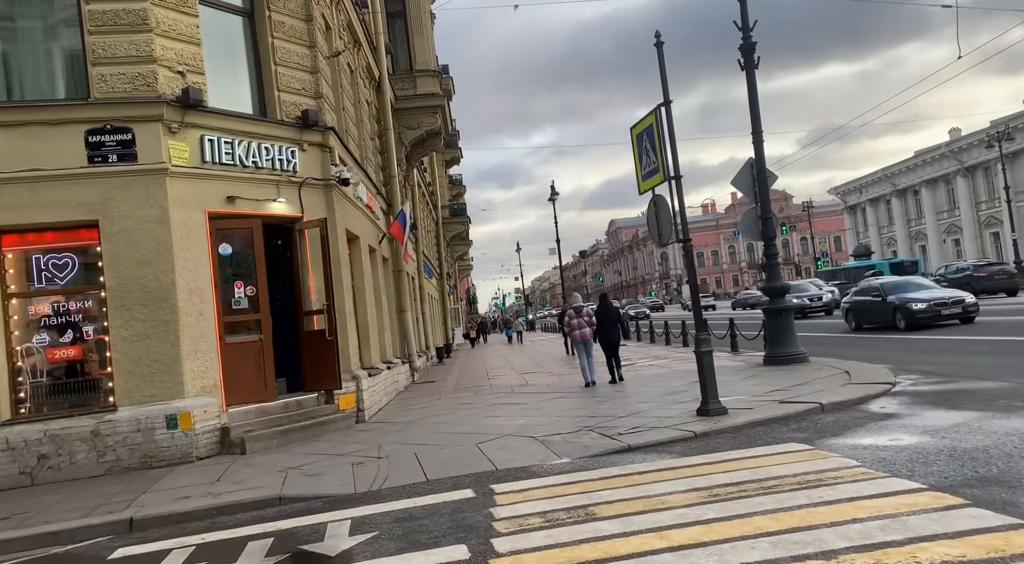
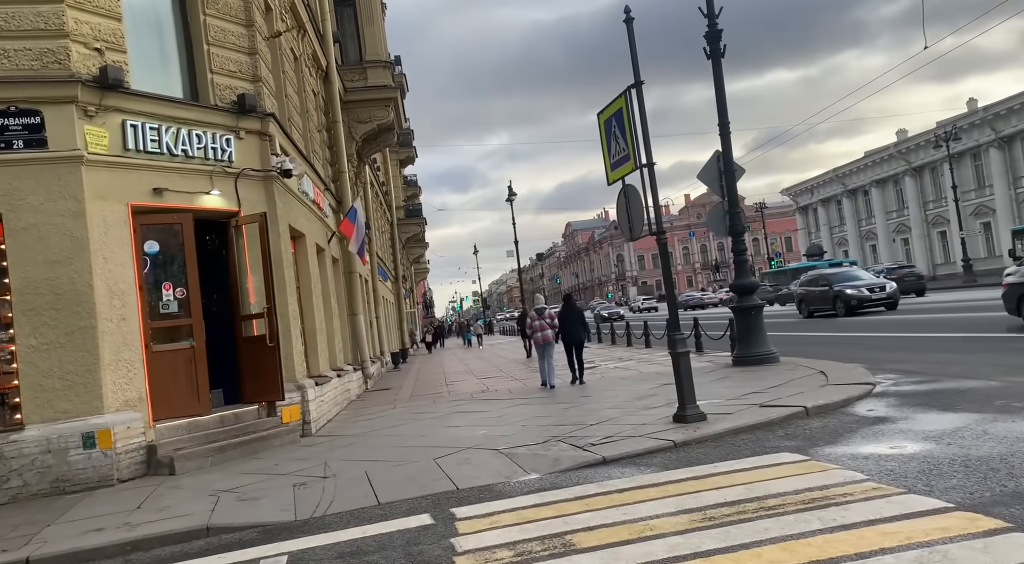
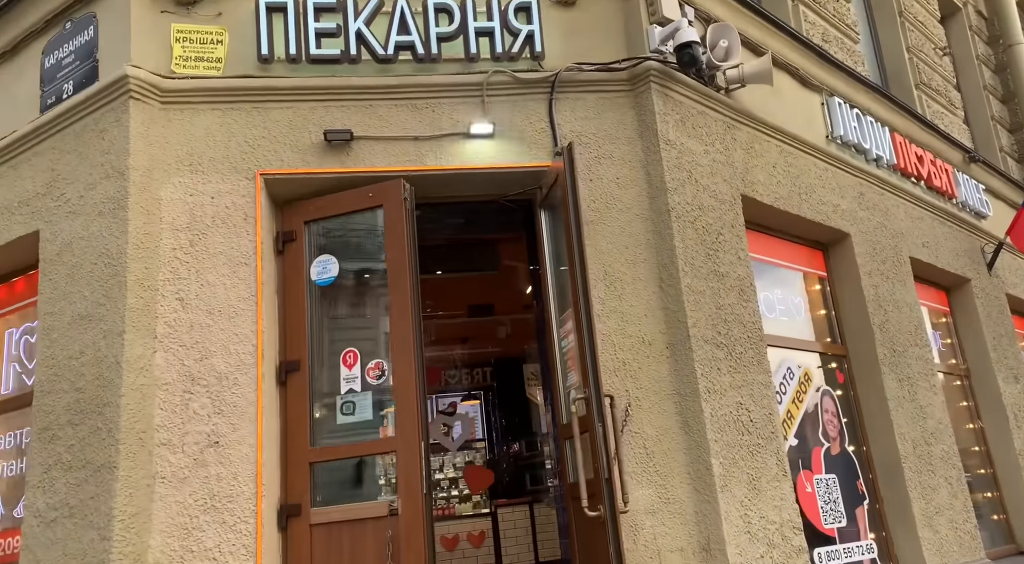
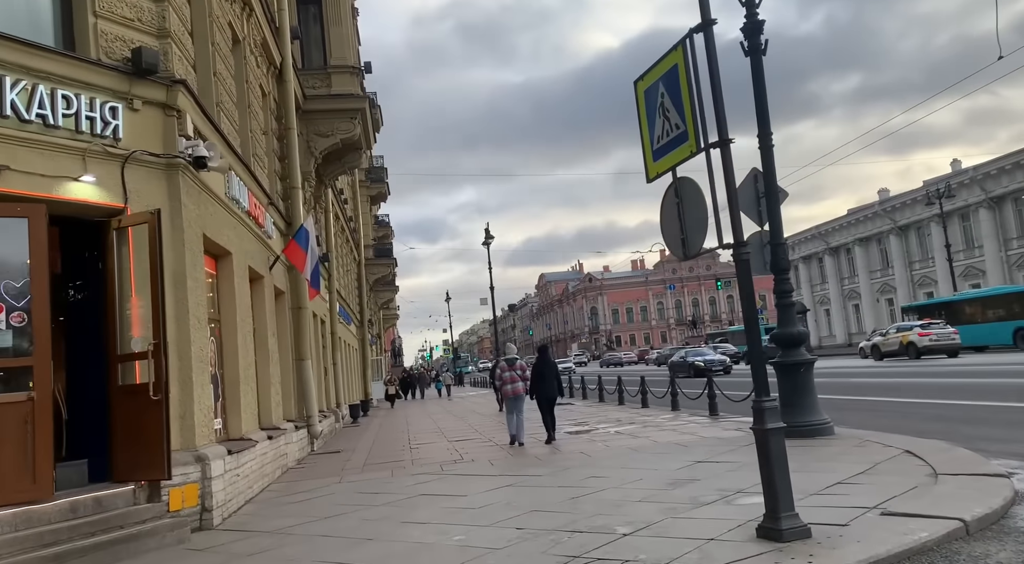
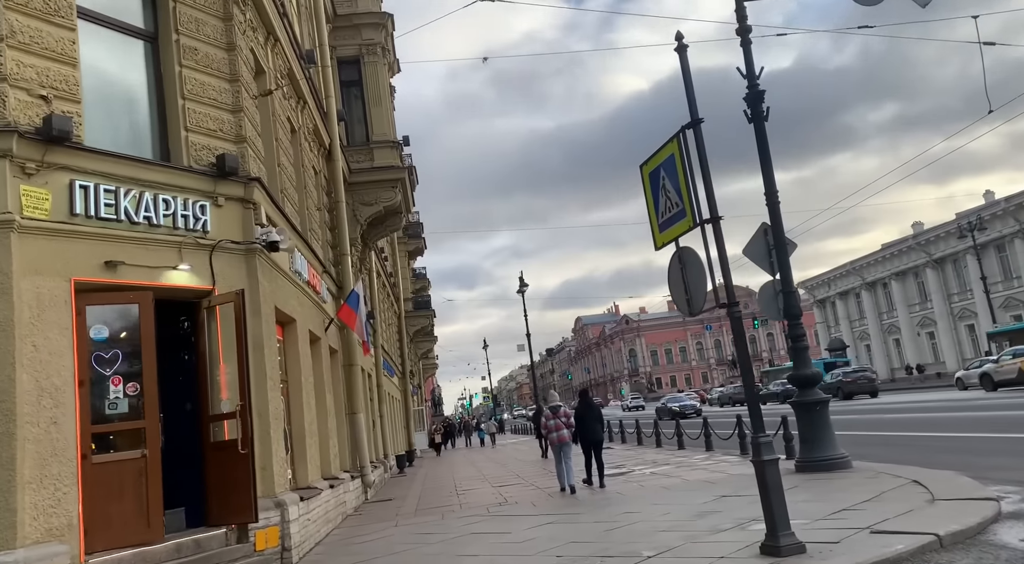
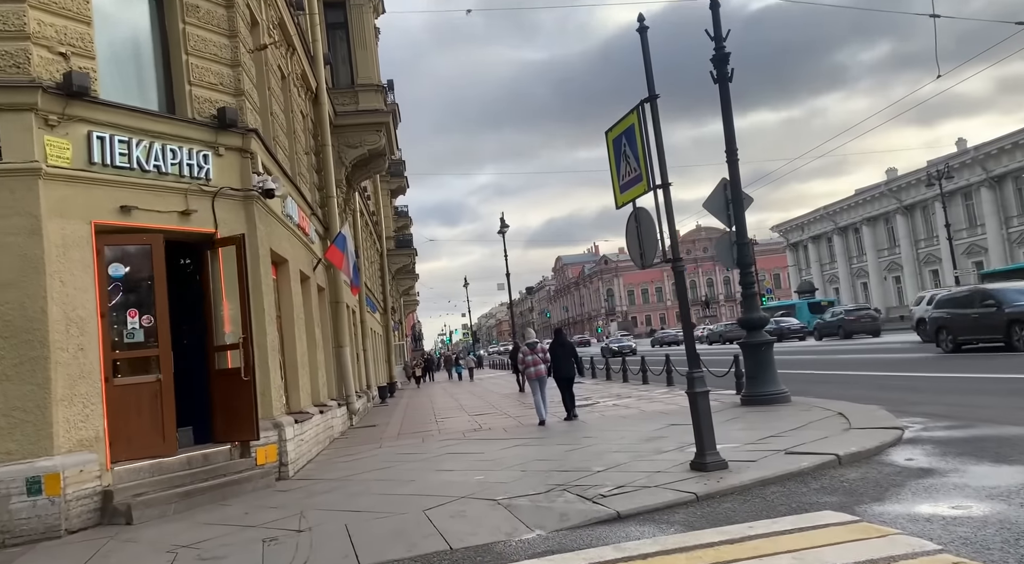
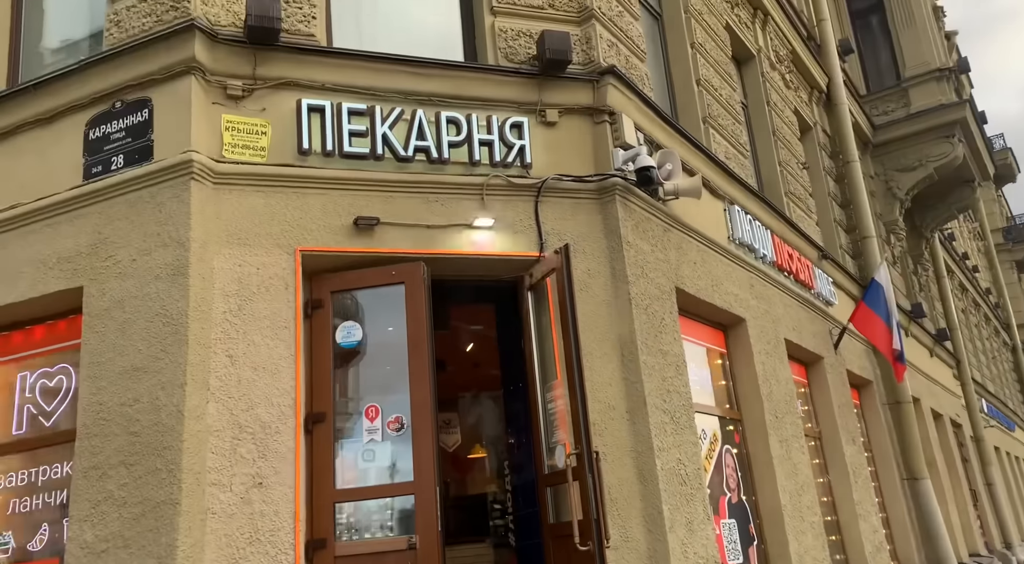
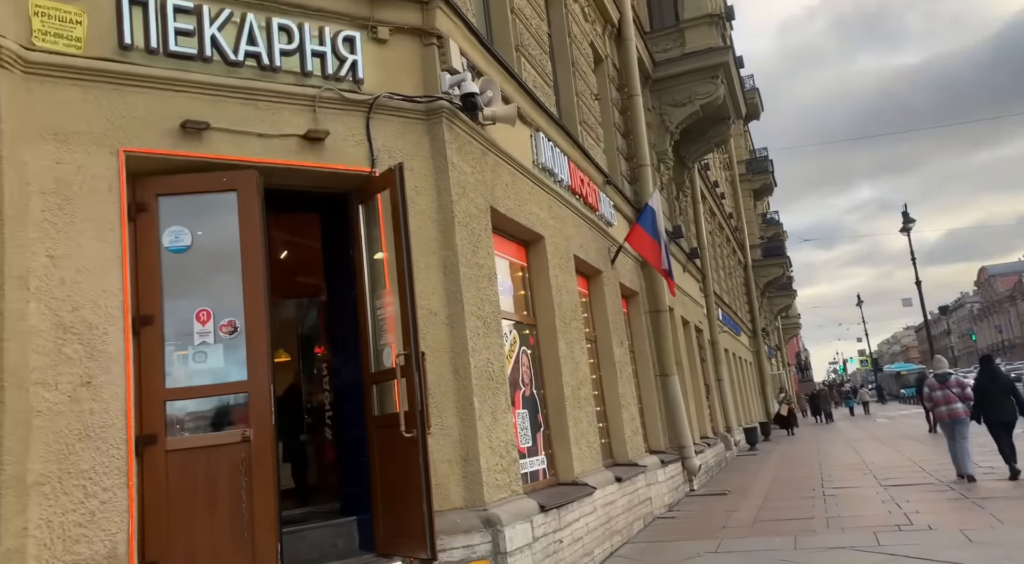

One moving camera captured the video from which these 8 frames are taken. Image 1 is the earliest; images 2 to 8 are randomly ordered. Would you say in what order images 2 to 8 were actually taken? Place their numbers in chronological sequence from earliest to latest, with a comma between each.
2, 6, 5, 4, 8, 7, 3
